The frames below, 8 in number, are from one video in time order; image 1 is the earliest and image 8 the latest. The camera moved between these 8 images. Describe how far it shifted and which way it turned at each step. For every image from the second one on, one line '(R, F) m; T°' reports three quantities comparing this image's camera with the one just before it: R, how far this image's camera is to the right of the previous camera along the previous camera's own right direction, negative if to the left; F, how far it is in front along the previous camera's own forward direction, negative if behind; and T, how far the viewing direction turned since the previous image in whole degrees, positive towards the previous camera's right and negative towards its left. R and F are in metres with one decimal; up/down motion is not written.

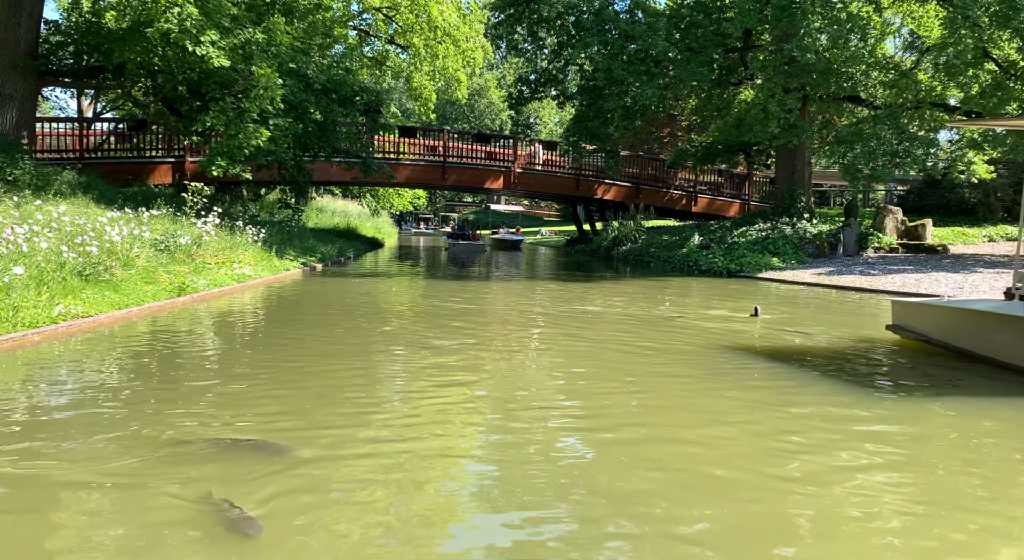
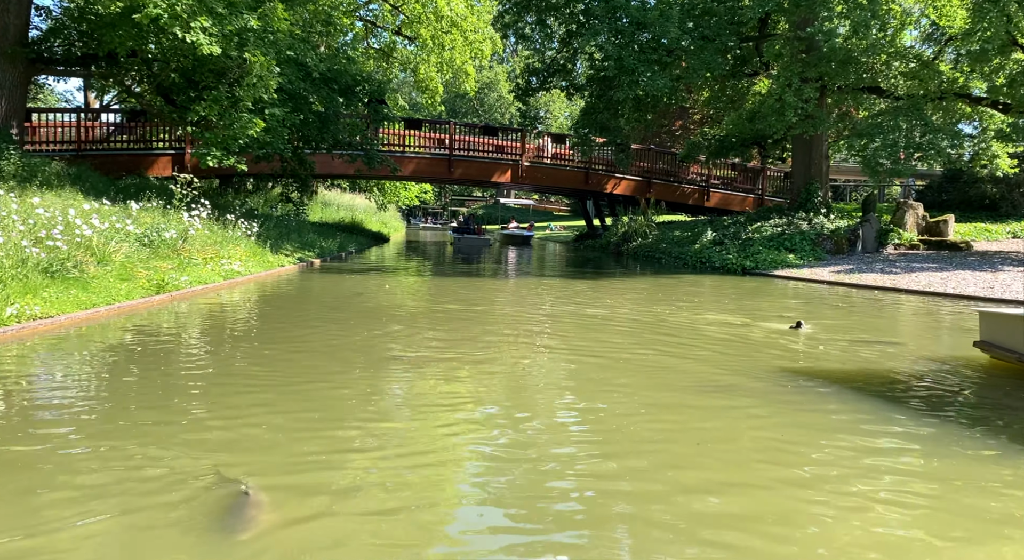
(+0.1, +0.6) m; -1°
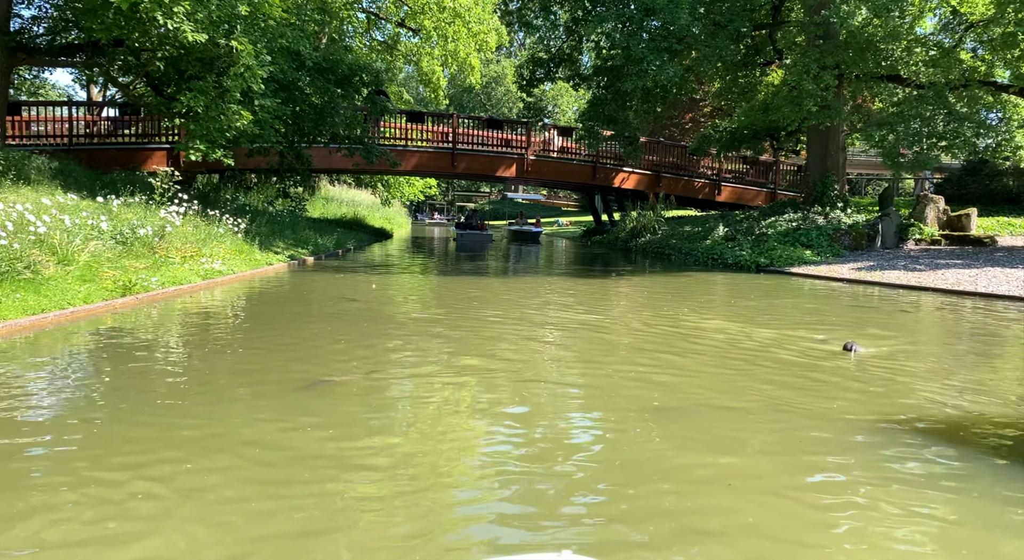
(+0.1, +0.7) m; -1°
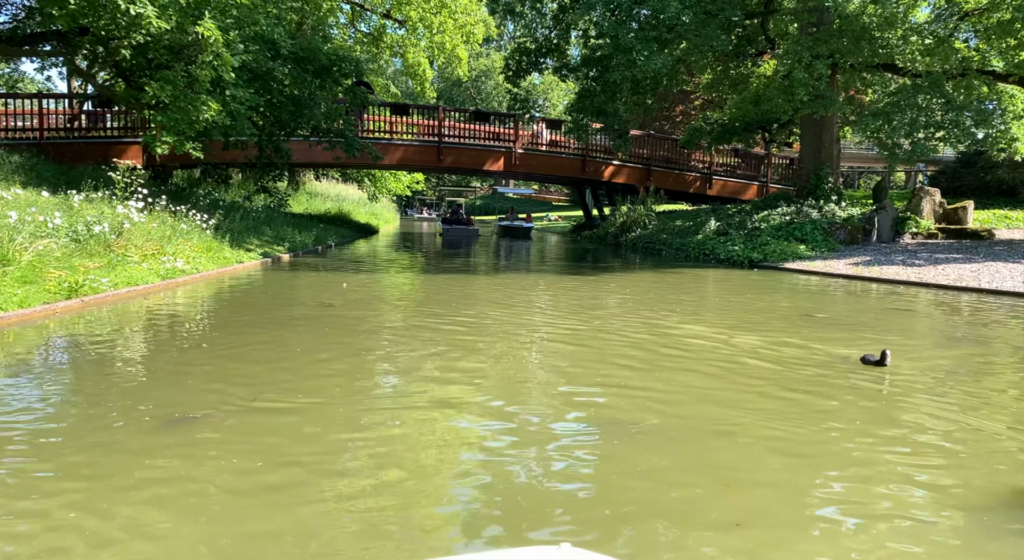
(+0.1, +0.5) m; +1°
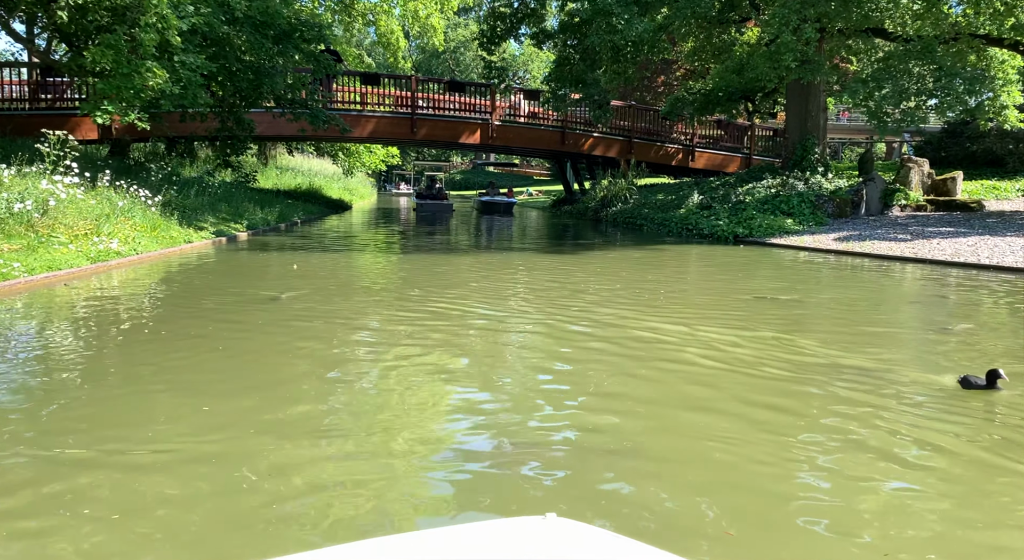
(+0.2, +0.7) m; +1°
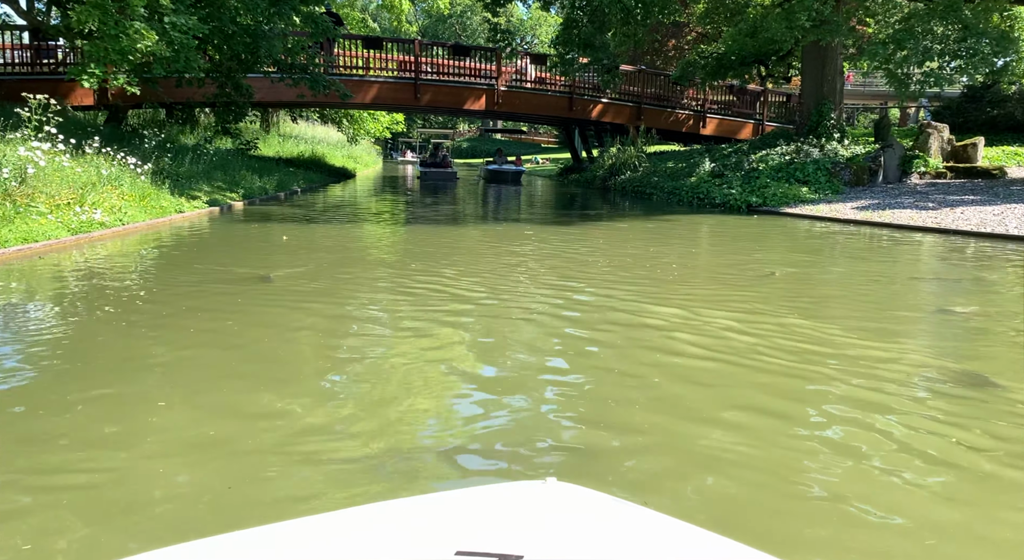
(+0.1, +0.4) m; -1°
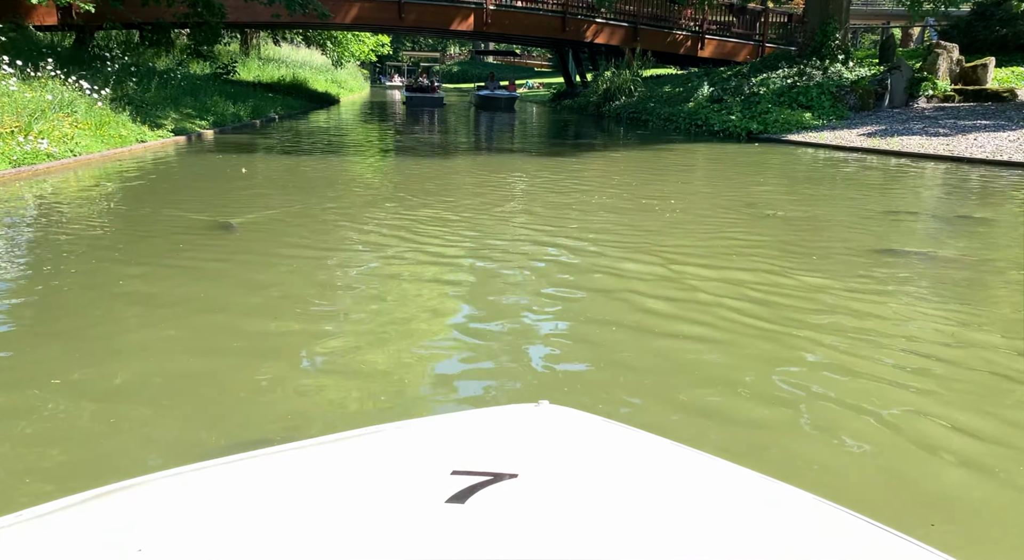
(+0.1, +0.5) m; 0°
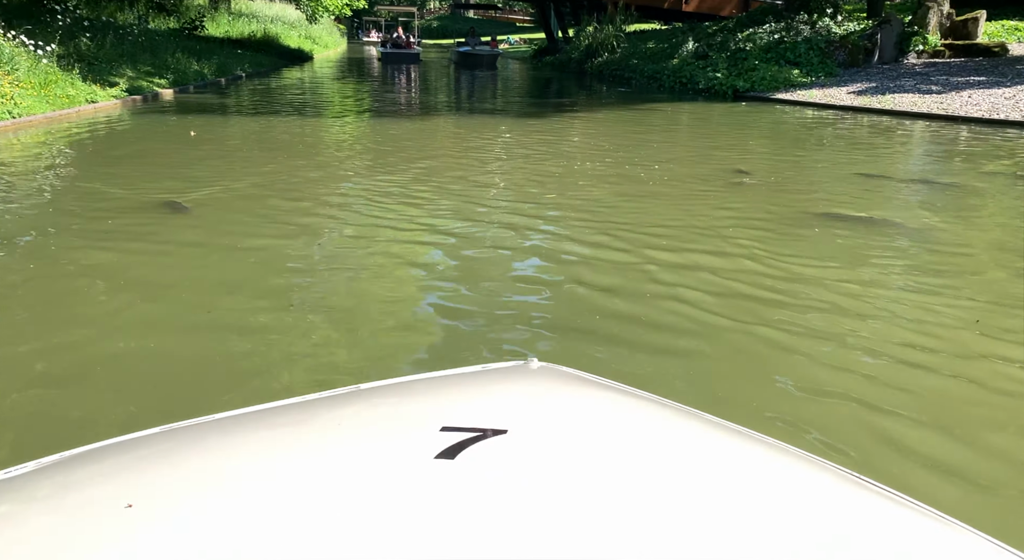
(+0.1, +0.4) m; +1°
